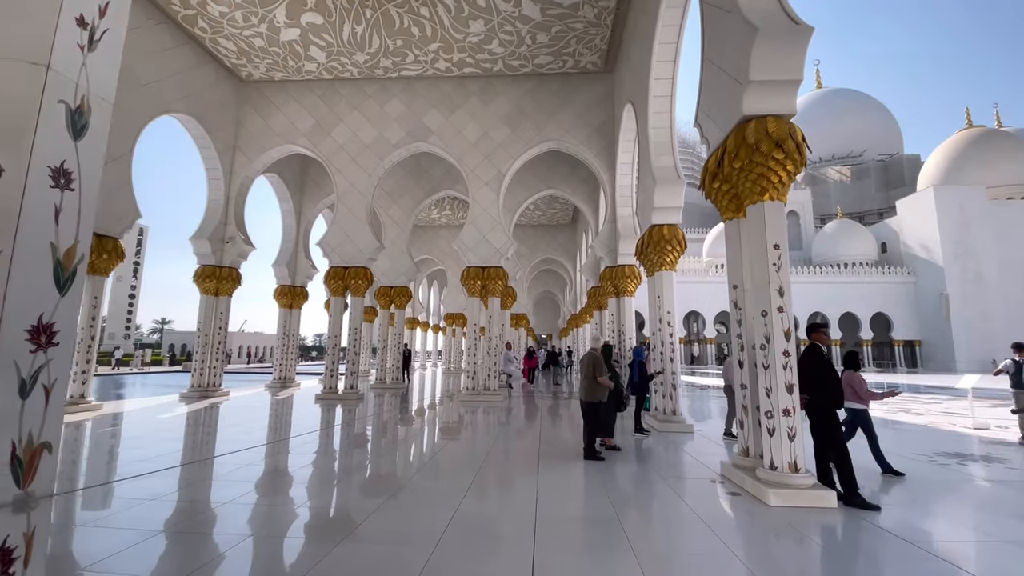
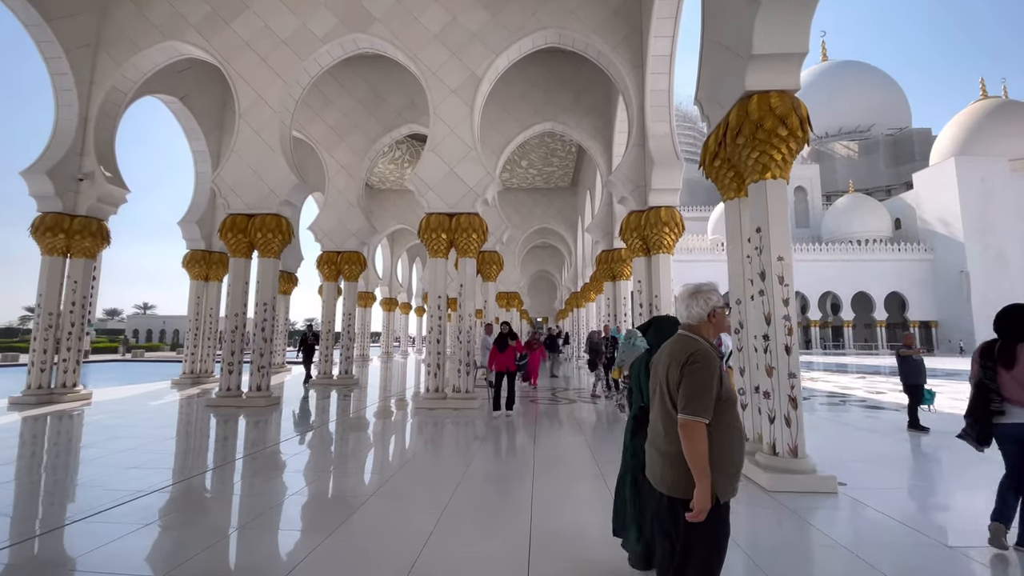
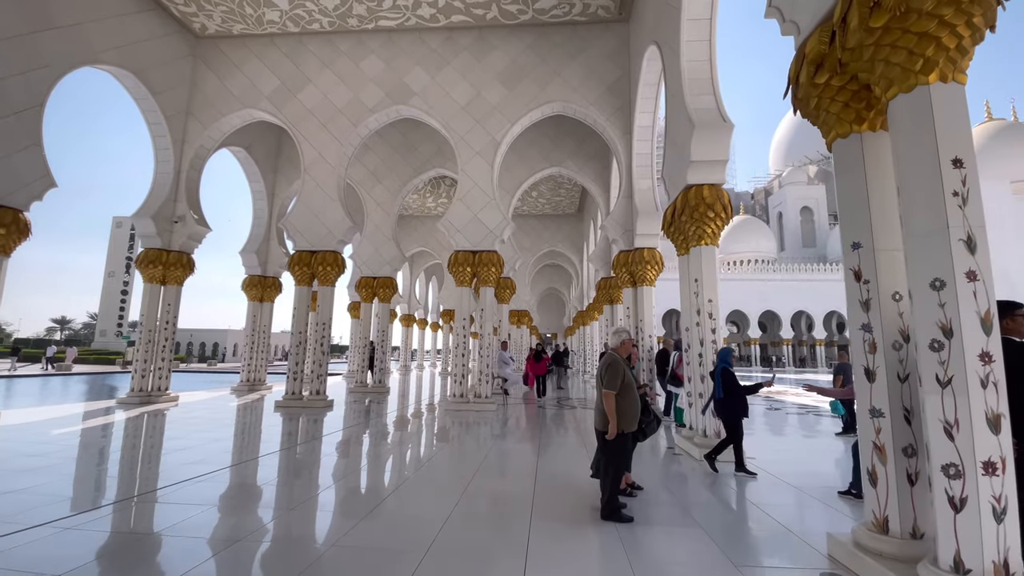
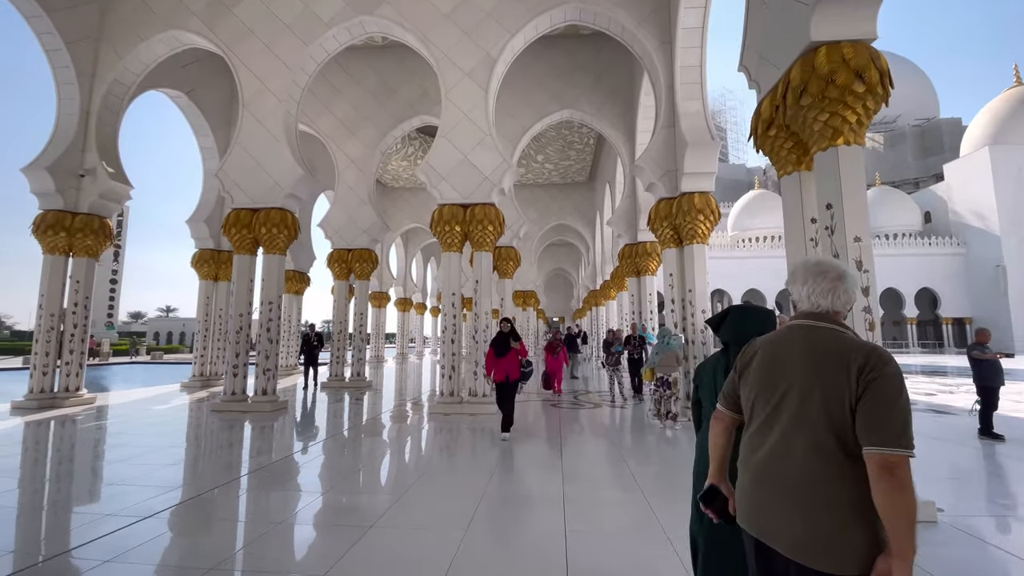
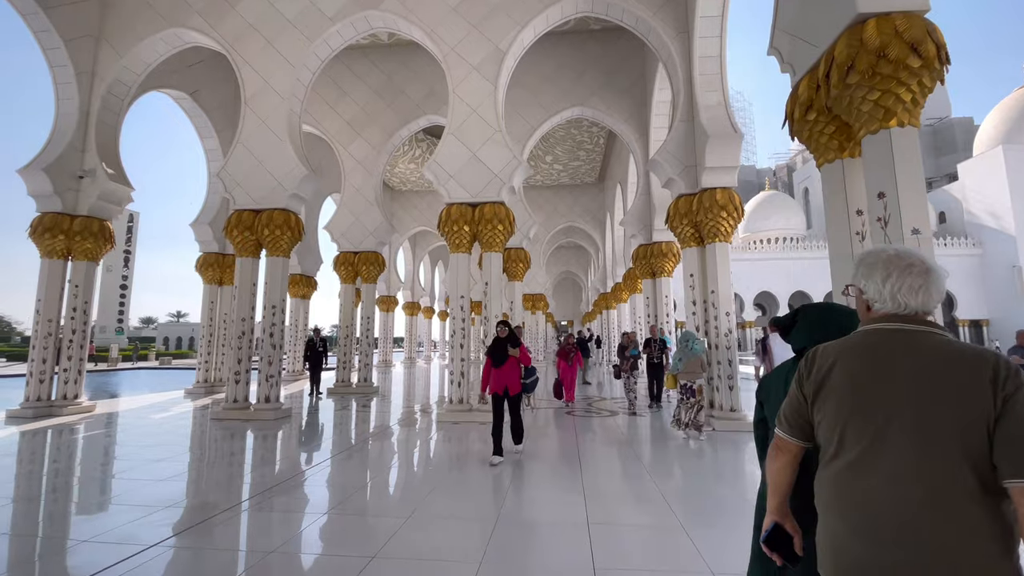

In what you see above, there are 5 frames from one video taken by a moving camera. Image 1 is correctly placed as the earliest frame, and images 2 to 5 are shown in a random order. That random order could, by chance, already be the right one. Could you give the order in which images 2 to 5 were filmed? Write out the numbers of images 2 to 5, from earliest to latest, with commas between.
3, 2, 4, 5
